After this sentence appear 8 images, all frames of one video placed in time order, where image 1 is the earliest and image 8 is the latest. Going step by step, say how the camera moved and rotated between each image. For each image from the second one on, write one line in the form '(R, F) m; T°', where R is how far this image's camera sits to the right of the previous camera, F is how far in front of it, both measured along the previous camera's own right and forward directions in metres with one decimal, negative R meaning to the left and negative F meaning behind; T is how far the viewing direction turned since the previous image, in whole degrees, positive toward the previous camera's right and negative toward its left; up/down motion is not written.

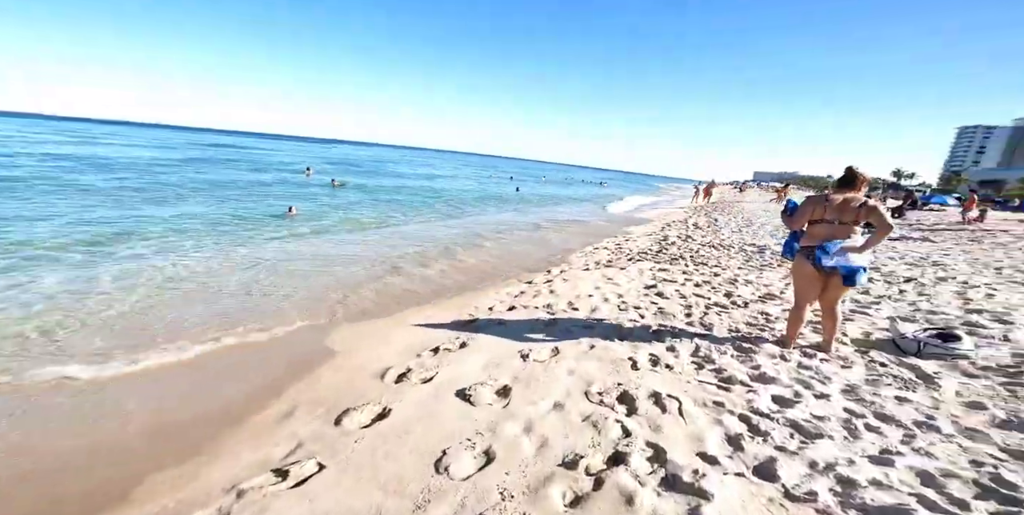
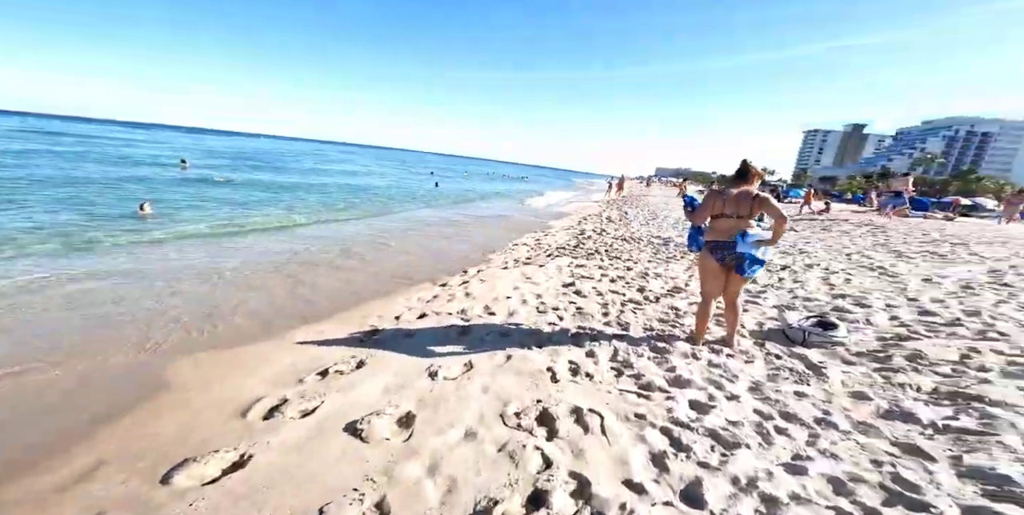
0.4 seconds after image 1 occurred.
(+0.1, +0.5) m; +12°
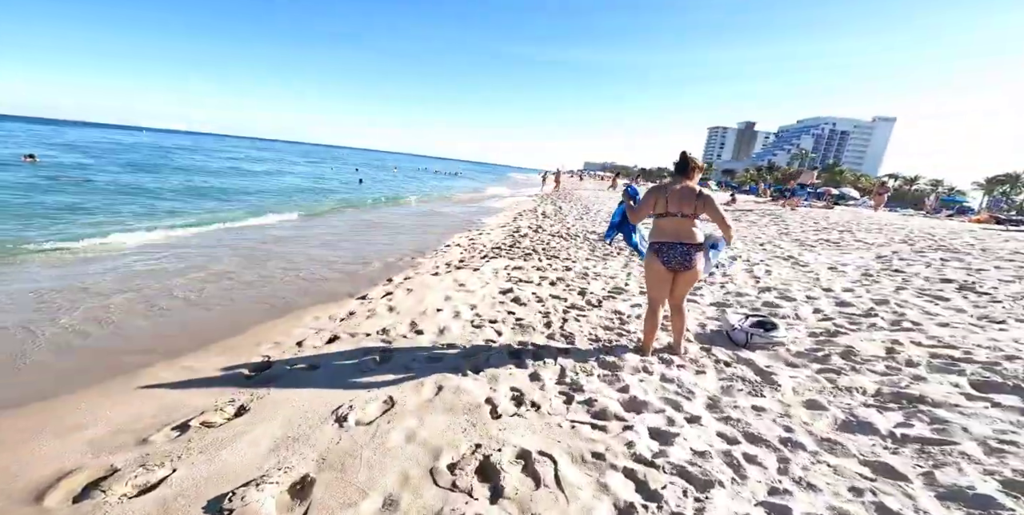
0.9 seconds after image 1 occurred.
(0.0, +0.7) m; +10°
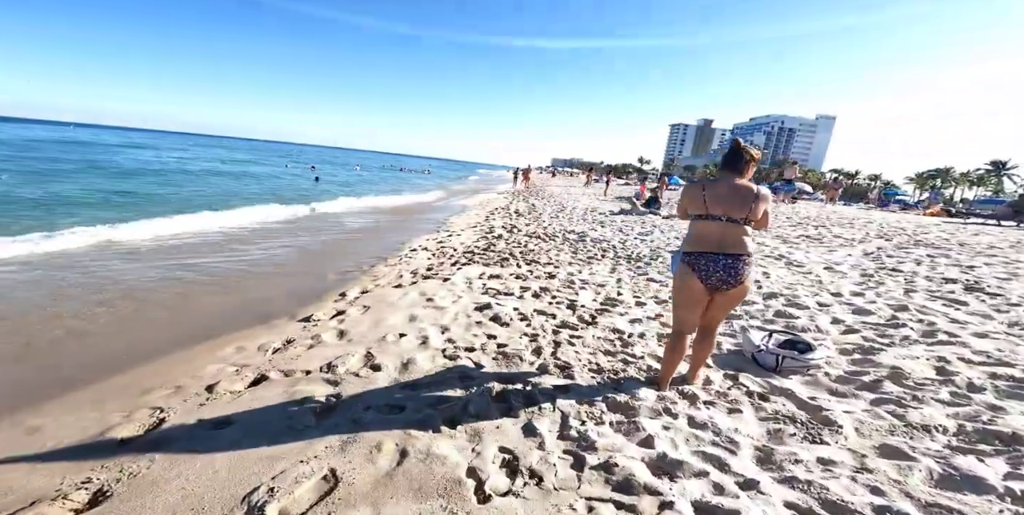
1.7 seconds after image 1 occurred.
(-0.1, +1.0) m; +4°
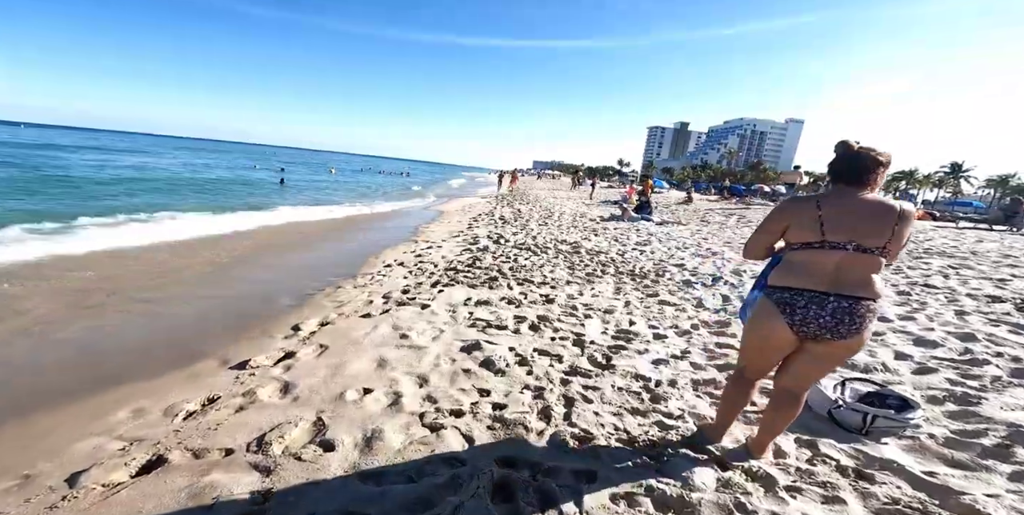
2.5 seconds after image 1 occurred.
(-0.1, +1.0) m; +3°
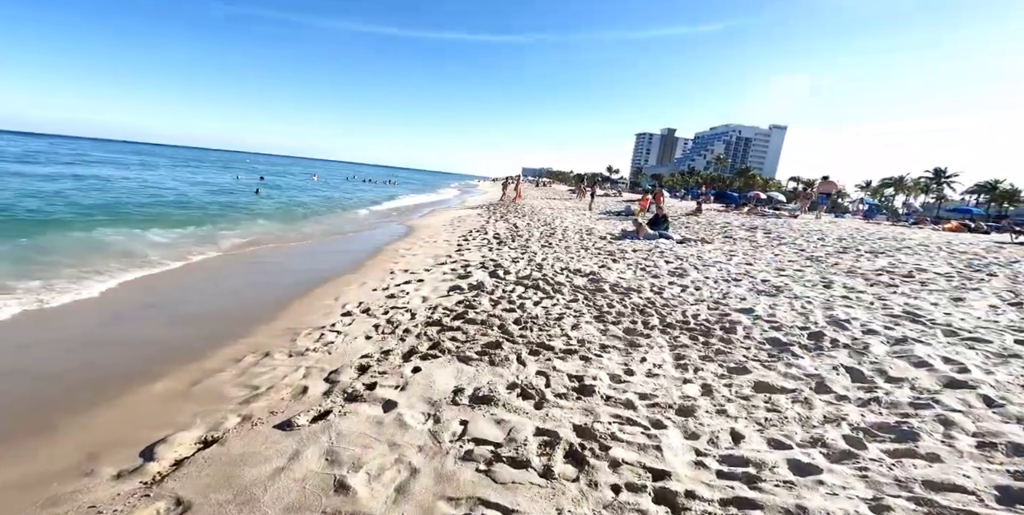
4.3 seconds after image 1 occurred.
(-0.2, +1.9) m; +2°
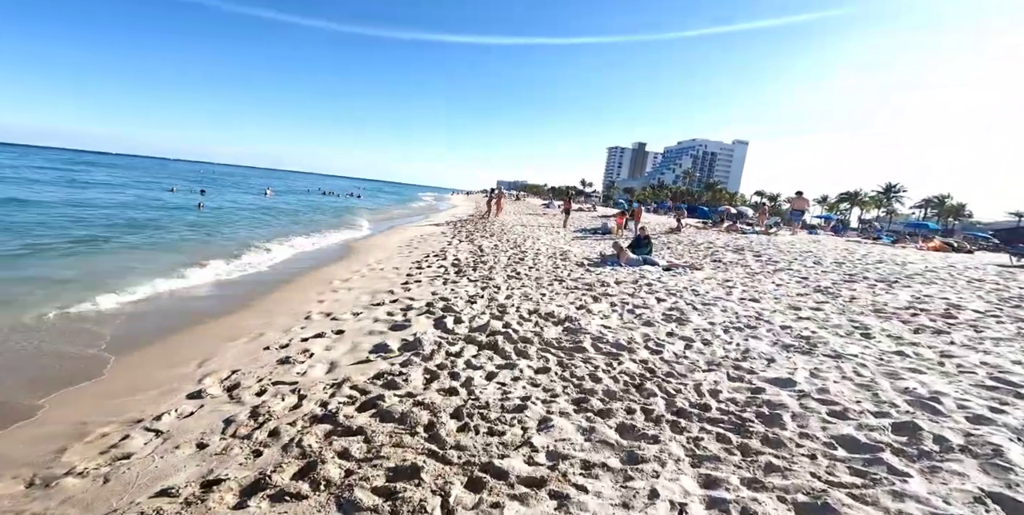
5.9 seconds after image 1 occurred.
(+0.3, +1.5) m; +3°
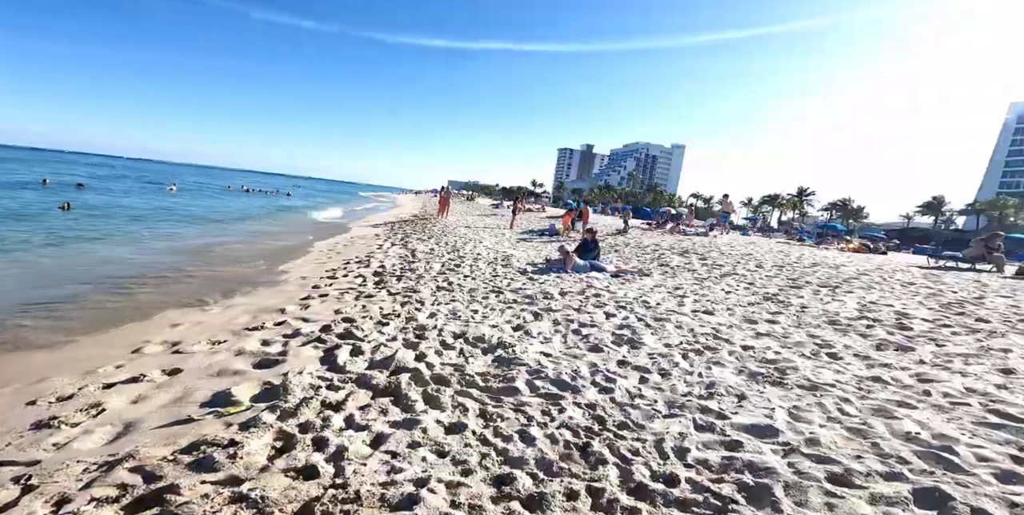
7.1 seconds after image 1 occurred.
(+0.3, +1.0) m; +7°
